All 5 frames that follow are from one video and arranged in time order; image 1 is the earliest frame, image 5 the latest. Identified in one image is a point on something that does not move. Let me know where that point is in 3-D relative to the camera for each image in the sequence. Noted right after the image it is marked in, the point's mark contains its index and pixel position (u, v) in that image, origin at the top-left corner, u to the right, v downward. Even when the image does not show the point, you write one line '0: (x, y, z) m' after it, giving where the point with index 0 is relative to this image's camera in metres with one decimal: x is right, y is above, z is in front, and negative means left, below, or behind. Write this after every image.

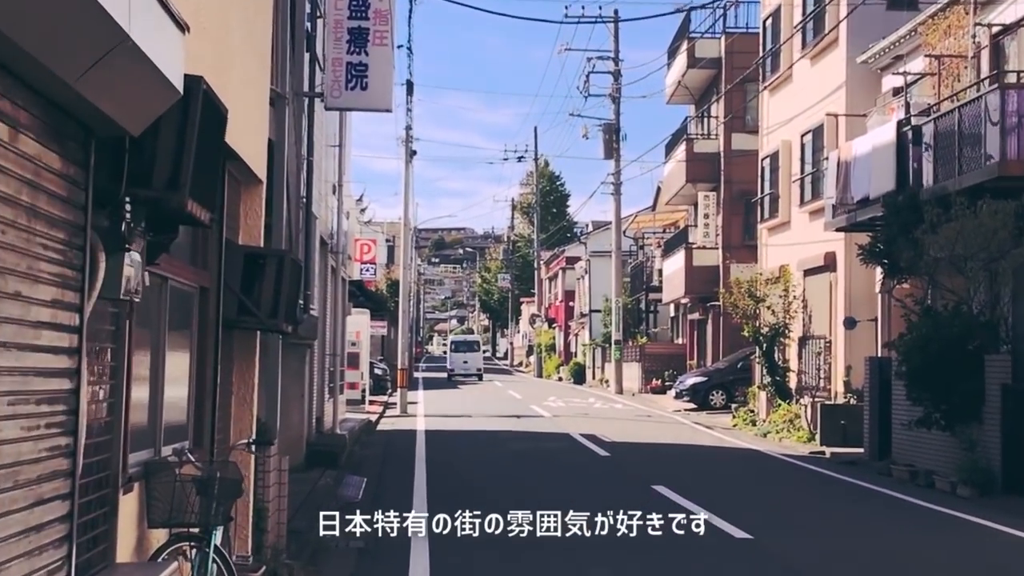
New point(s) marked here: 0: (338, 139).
0: (-2.5, +2.1, +20.0) m
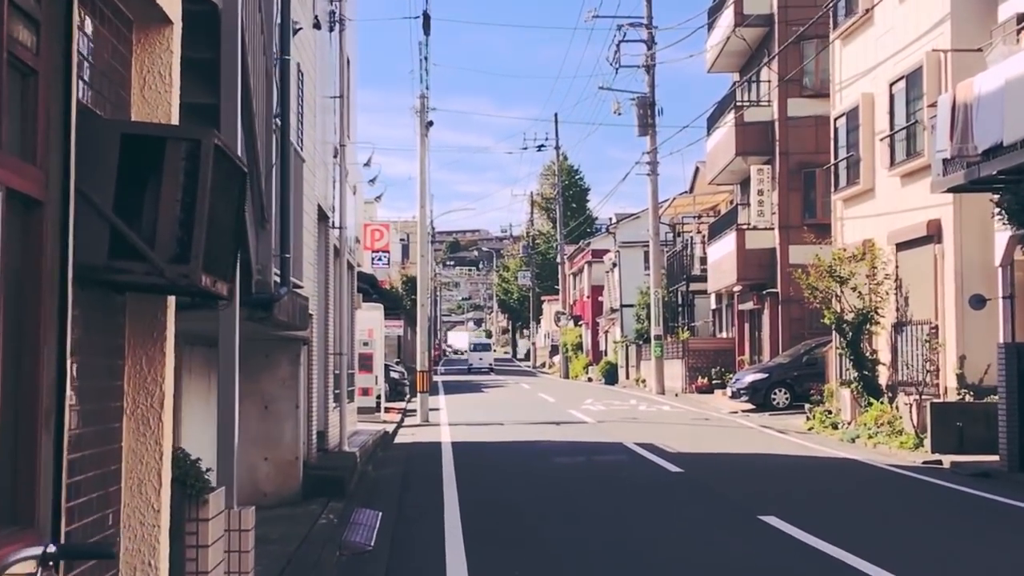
0: (-2.0, +2.3, +16.4) m
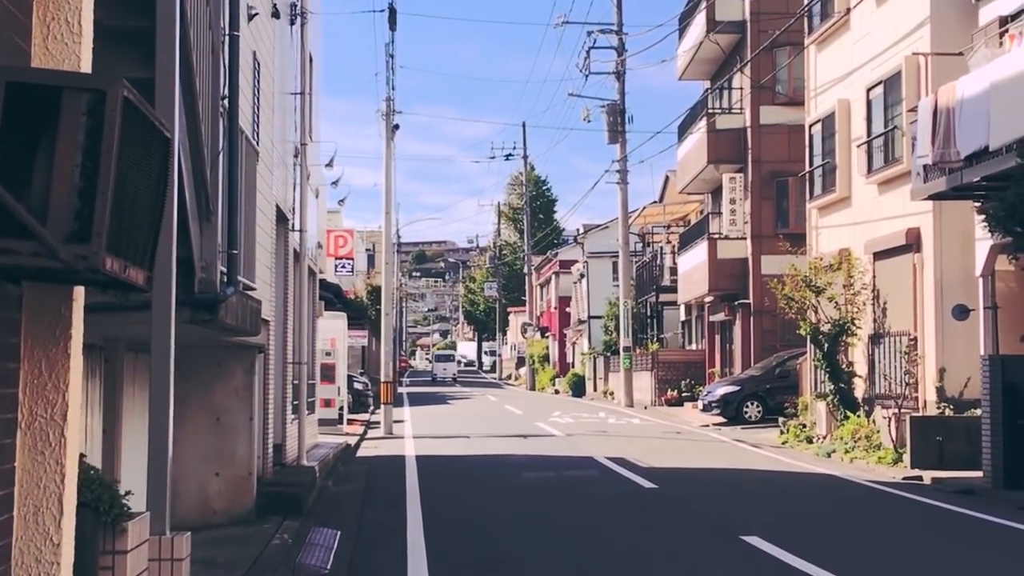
0: (-2.4, +2.2, +15.7) m
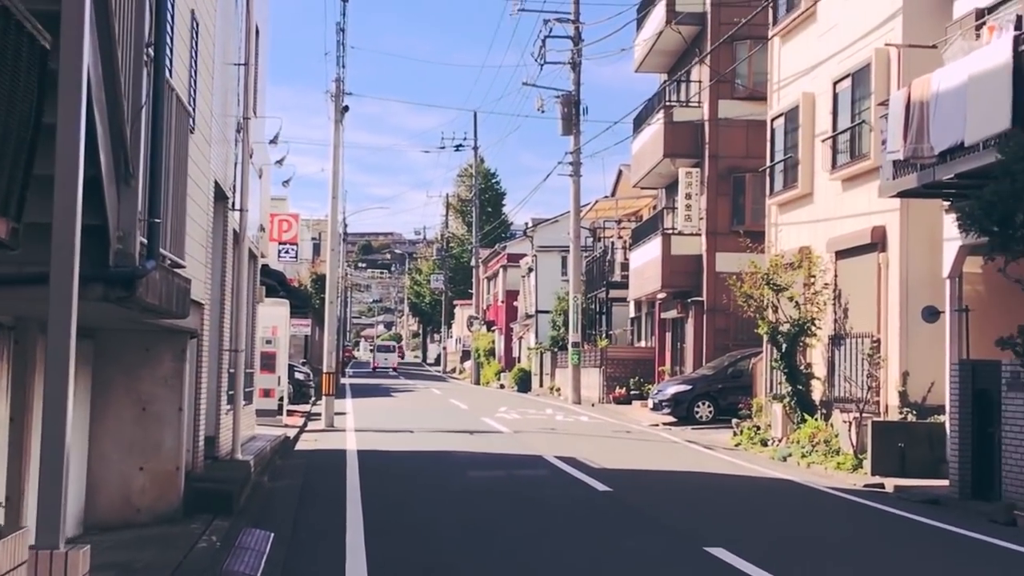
0: (-2.8, +2.4, +14.8) m
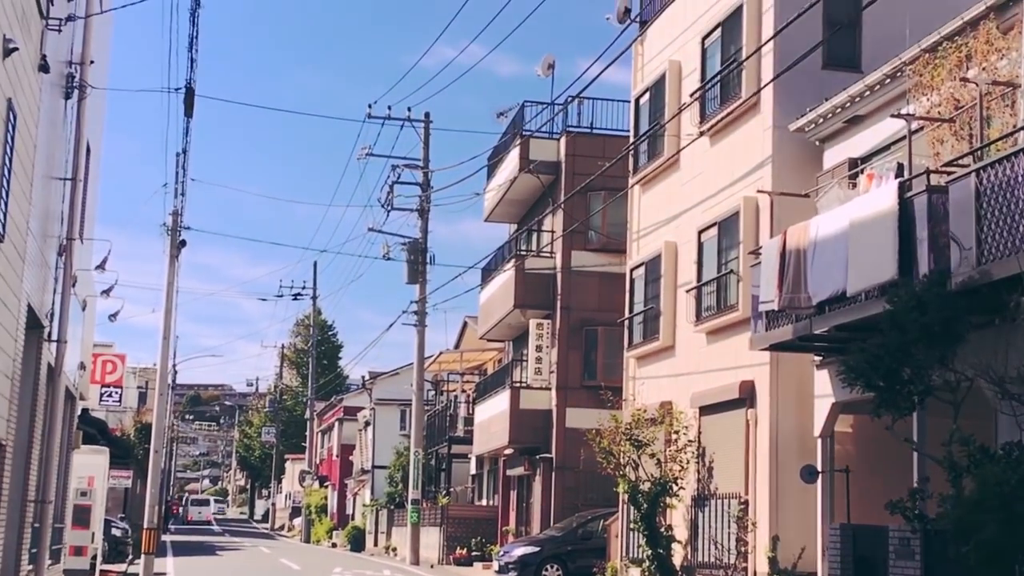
0: (-4.2, +1.1, +13.4) m
